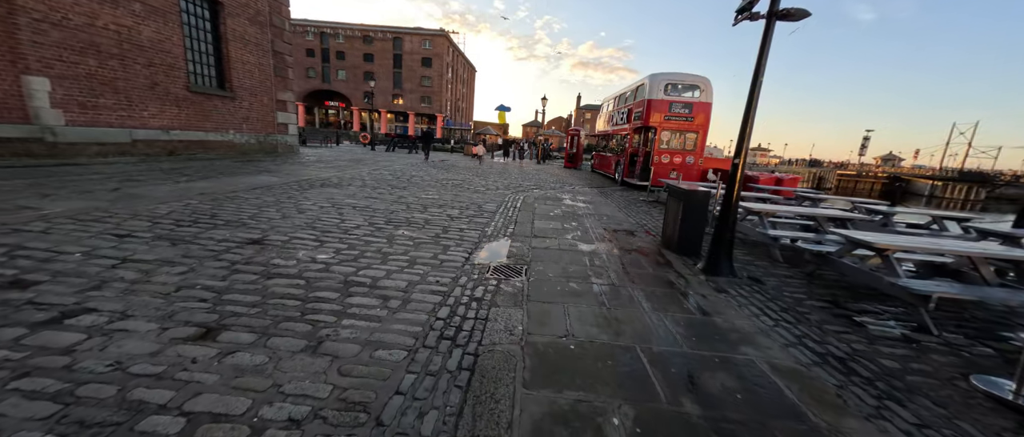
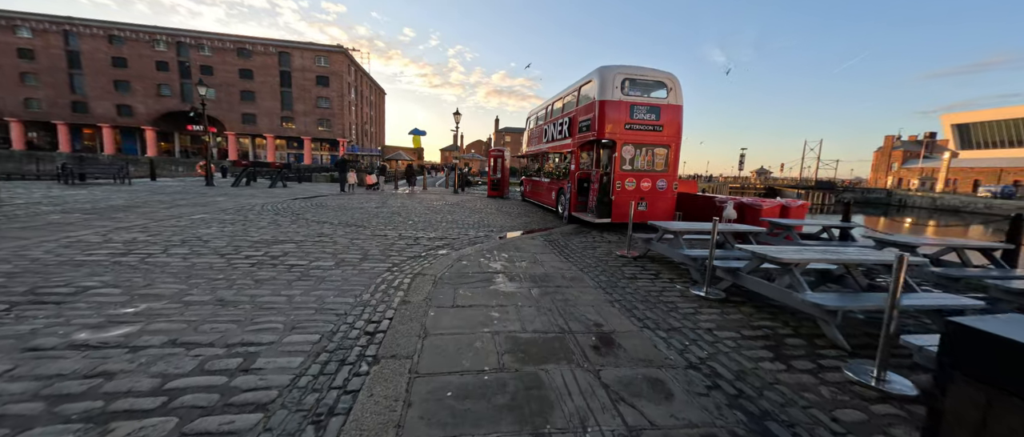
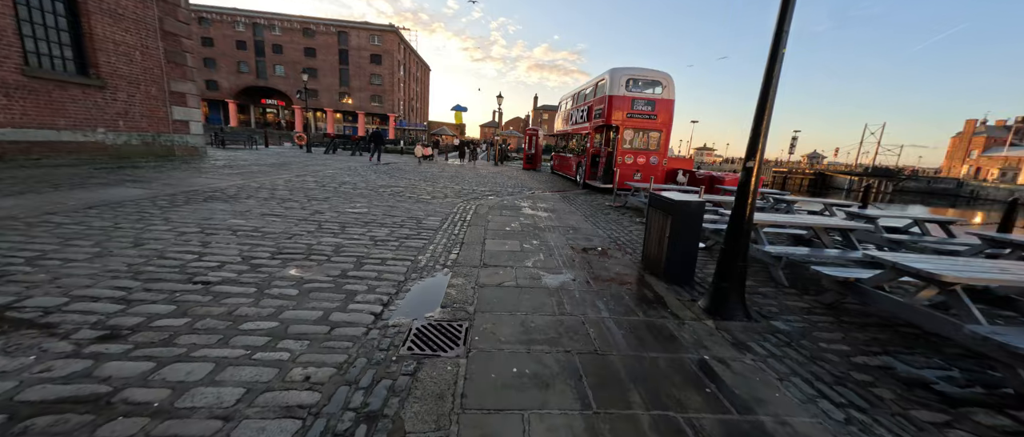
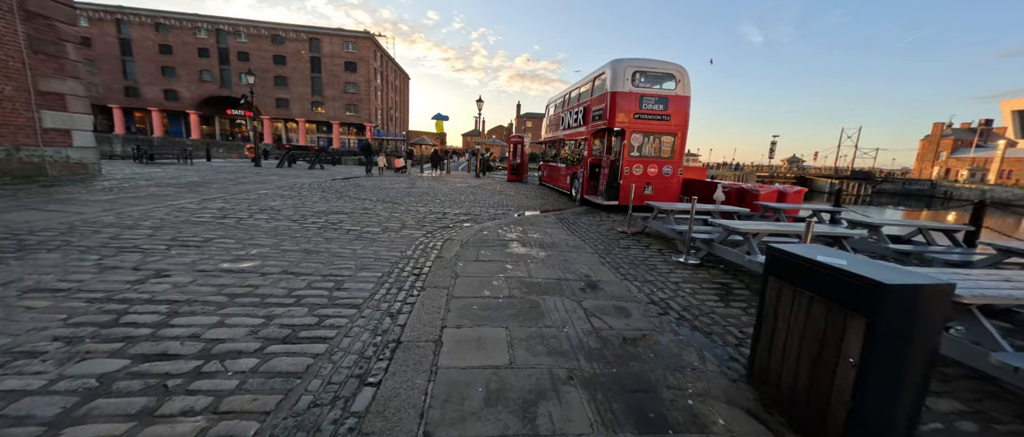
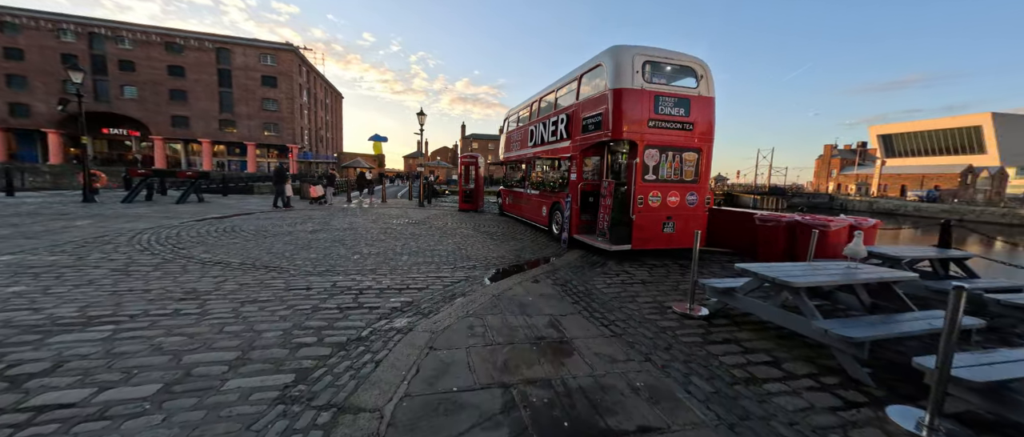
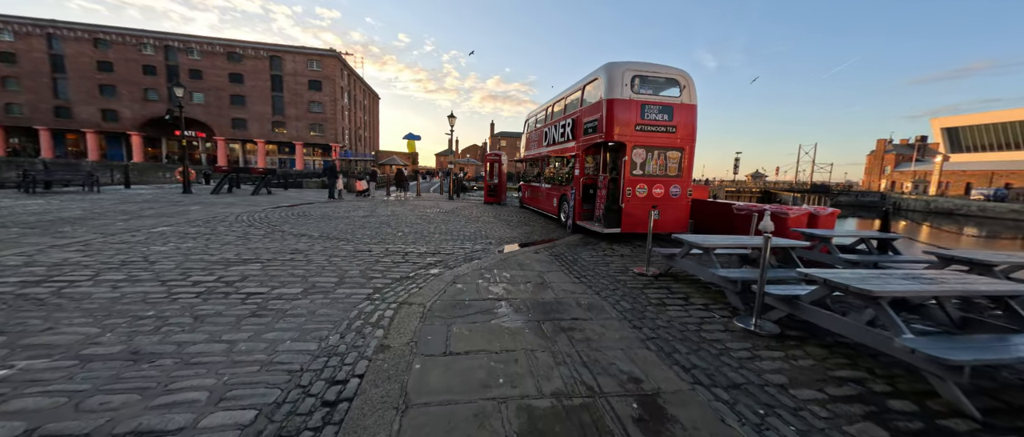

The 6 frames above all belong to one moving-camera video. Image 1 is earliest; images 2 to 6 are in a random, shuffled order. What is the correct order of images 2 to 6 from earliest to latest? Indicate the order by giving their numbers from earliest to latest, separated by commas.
3, 4, 2, 6, 5
